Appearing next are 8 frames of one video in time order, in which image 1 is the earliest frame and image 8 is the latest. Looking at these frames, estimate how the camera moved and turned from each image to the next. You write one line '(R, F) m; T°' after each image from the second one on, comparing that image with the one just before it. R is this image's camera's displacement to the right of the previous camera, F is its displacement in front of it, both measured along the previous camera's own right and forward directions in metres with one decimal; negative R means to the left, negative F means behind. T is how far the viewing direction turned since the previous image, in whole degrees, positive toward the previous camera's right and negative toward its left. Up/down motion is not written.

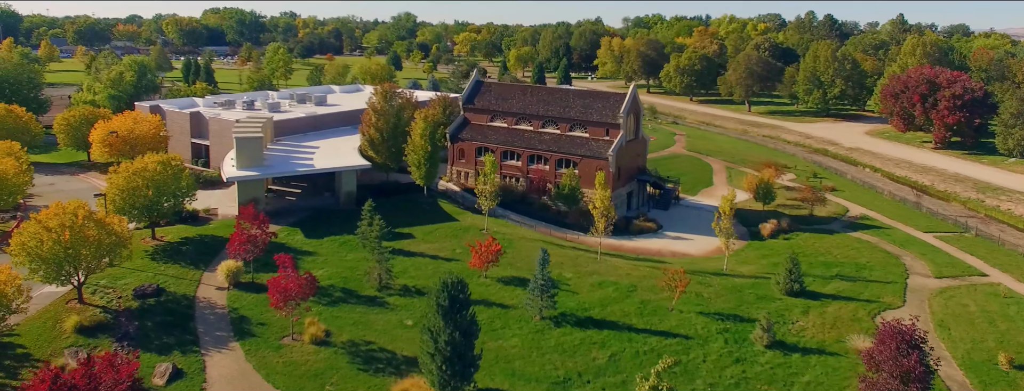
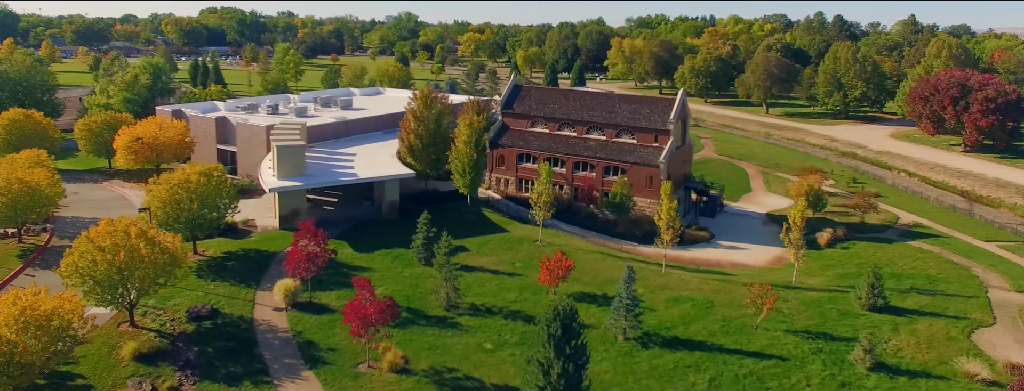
(-4.4, +1.9) m; +1°
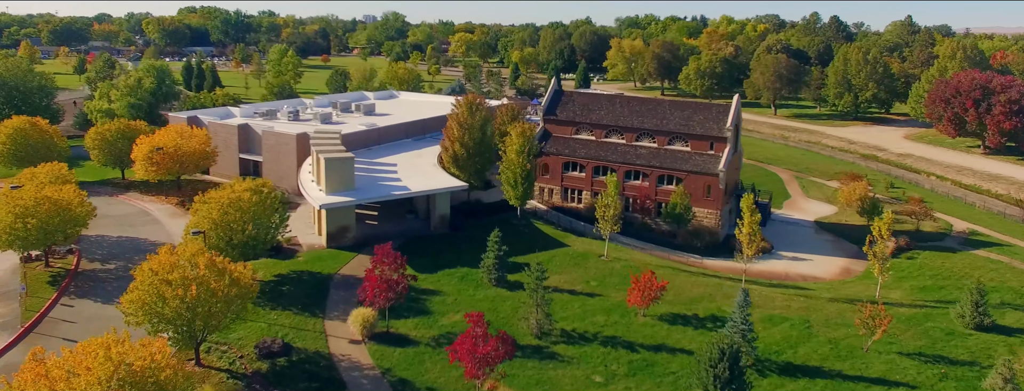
(-5.9, +2.6) m; +2°
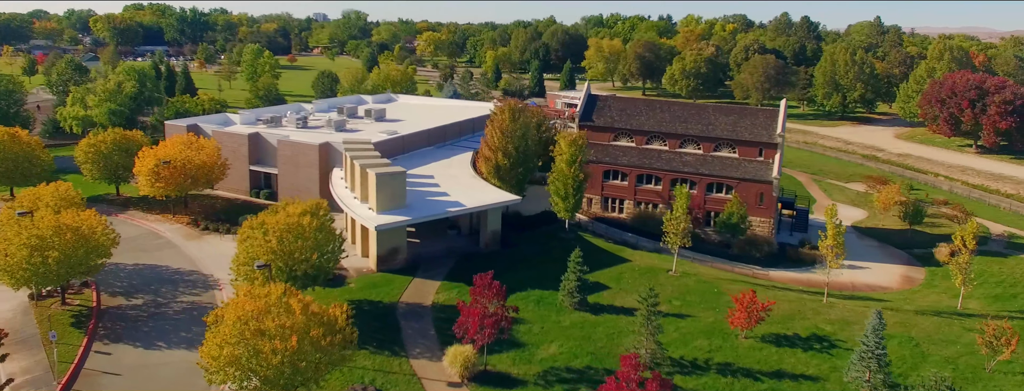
(-7.0, +3.2) m; +4°
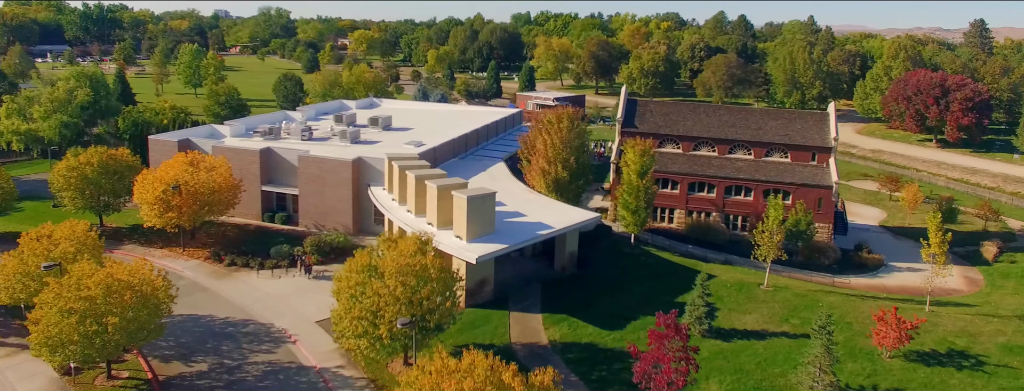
(-10.1, +4.6) m; +8°
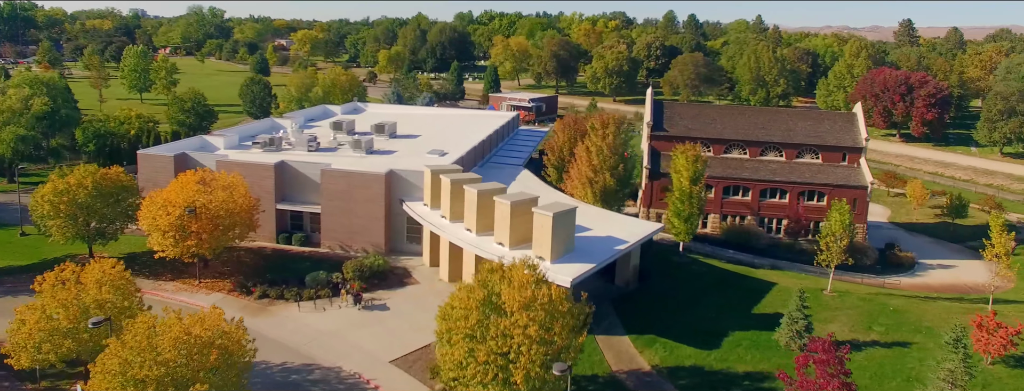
(-7.2, +3.2) m; +6°
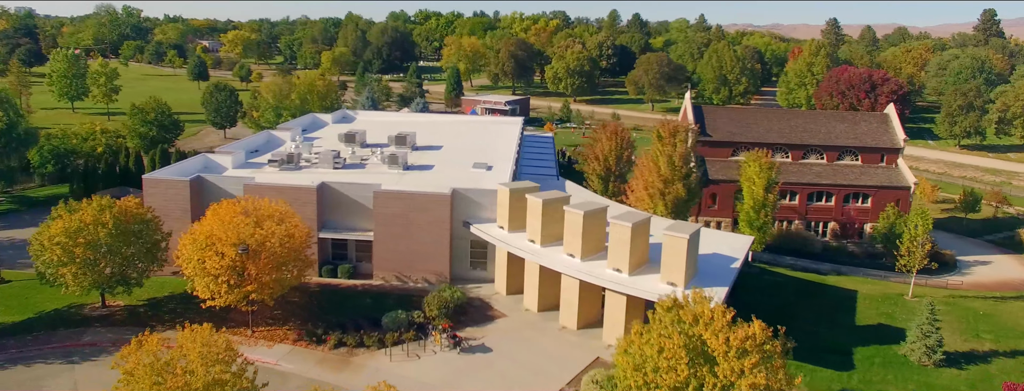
(-8.6, +3.9) m; +7°
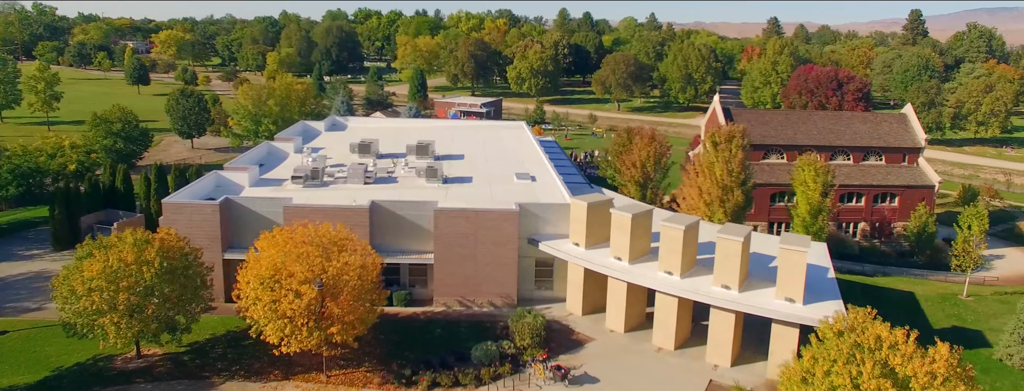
(-7.1, +2.9) m; +6°
